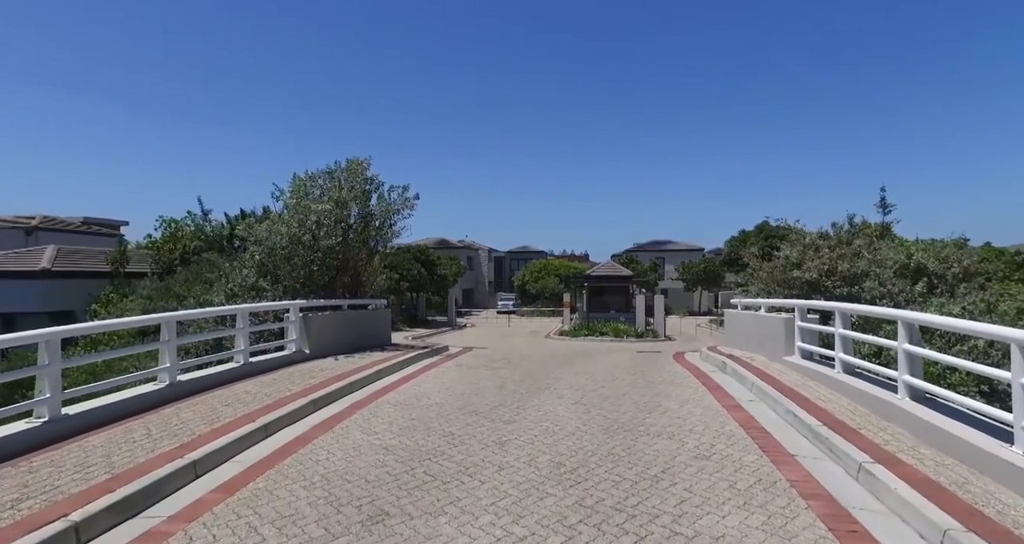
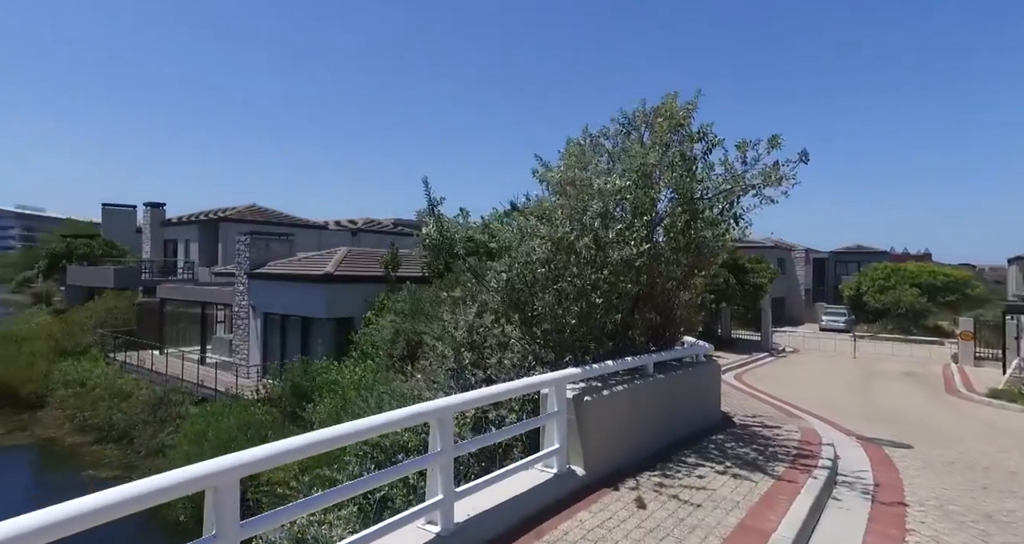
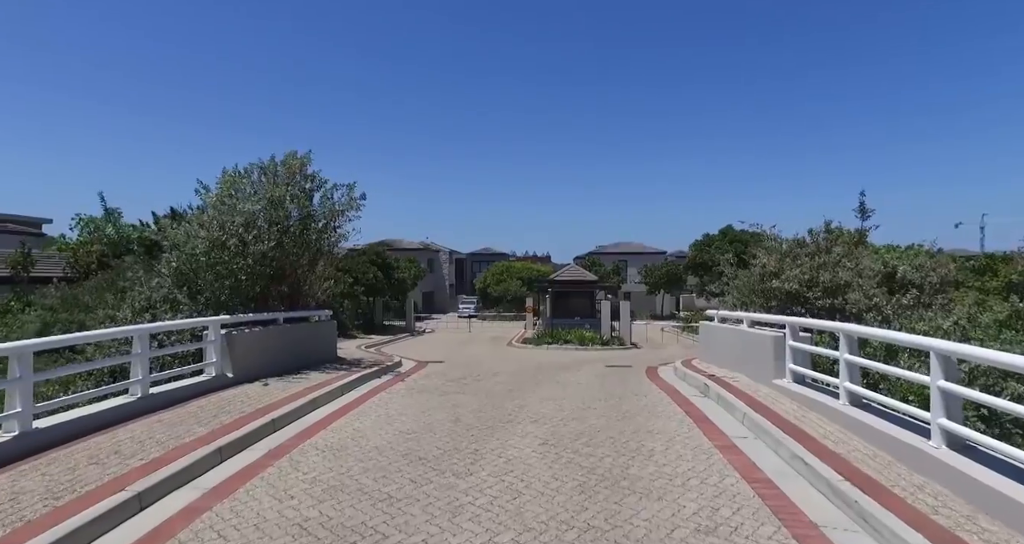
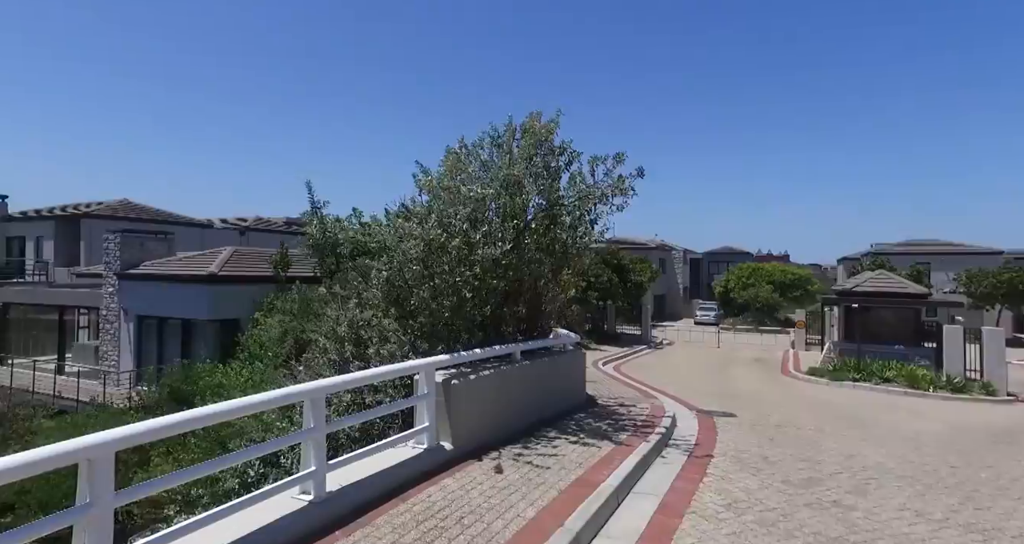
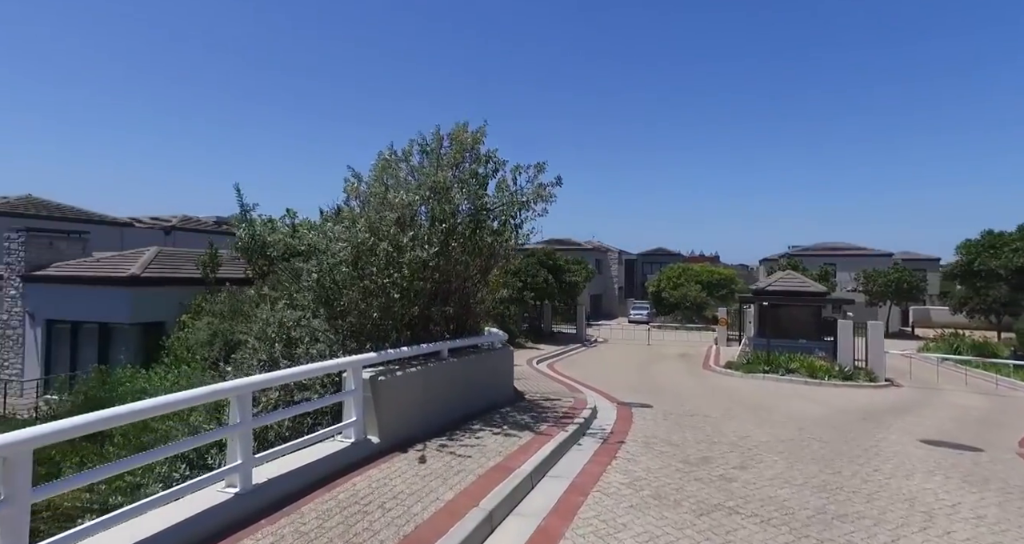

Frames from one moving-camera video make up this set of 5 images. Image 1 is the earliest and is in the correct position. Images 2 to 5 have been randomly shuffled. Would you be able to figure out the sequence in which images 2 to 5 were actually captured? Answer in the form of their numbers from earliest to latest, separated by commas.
3, 5, 4, 2
